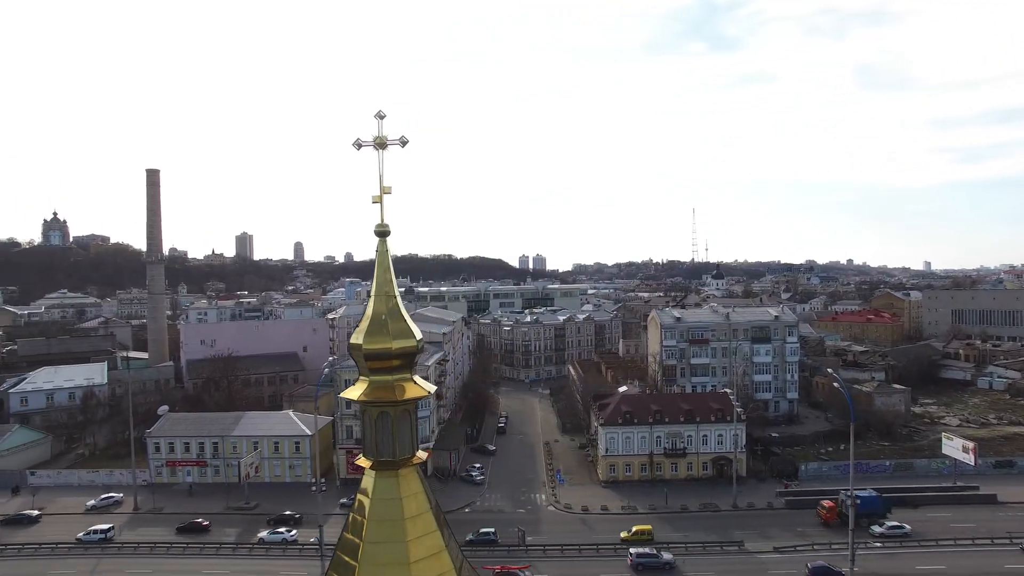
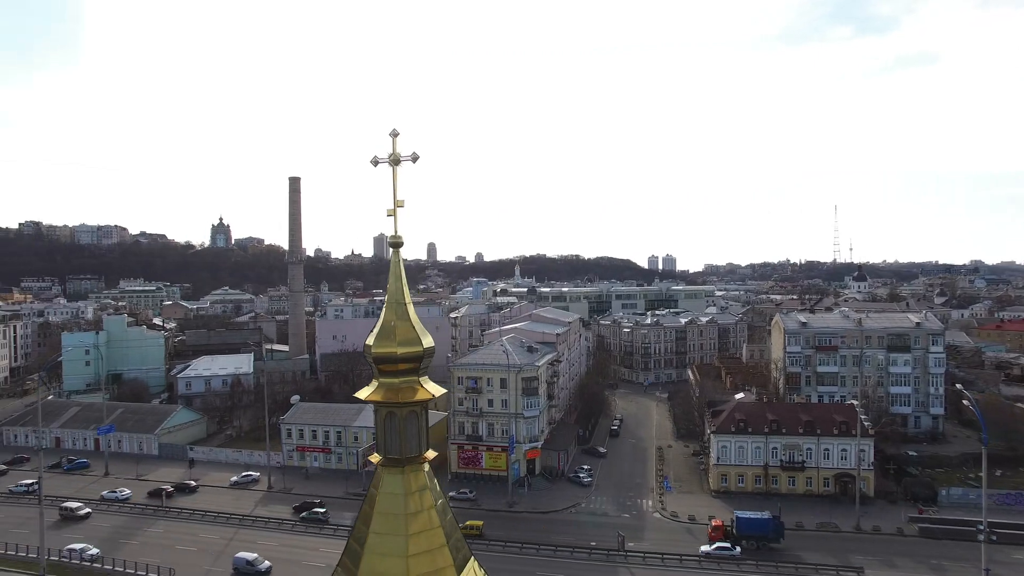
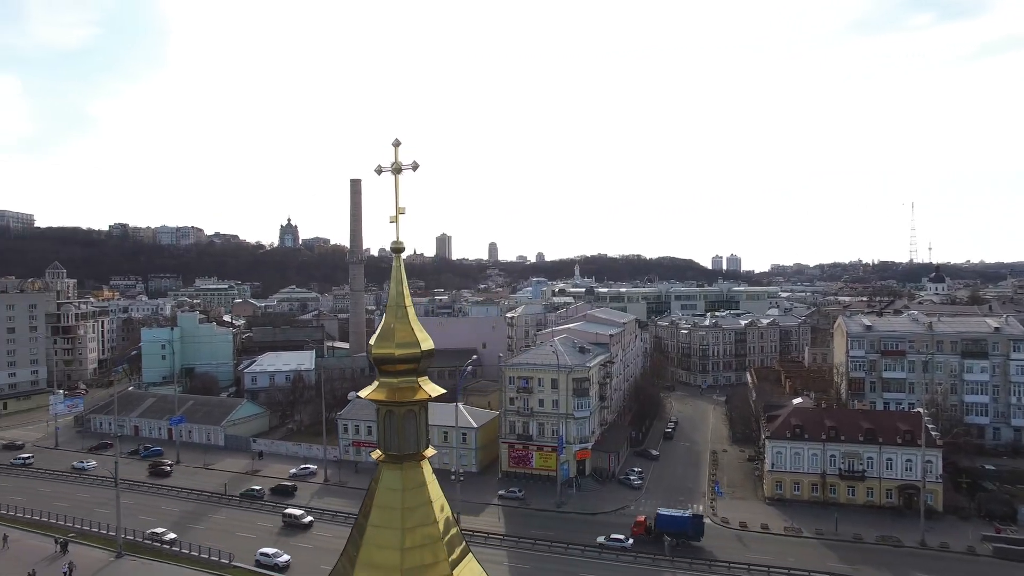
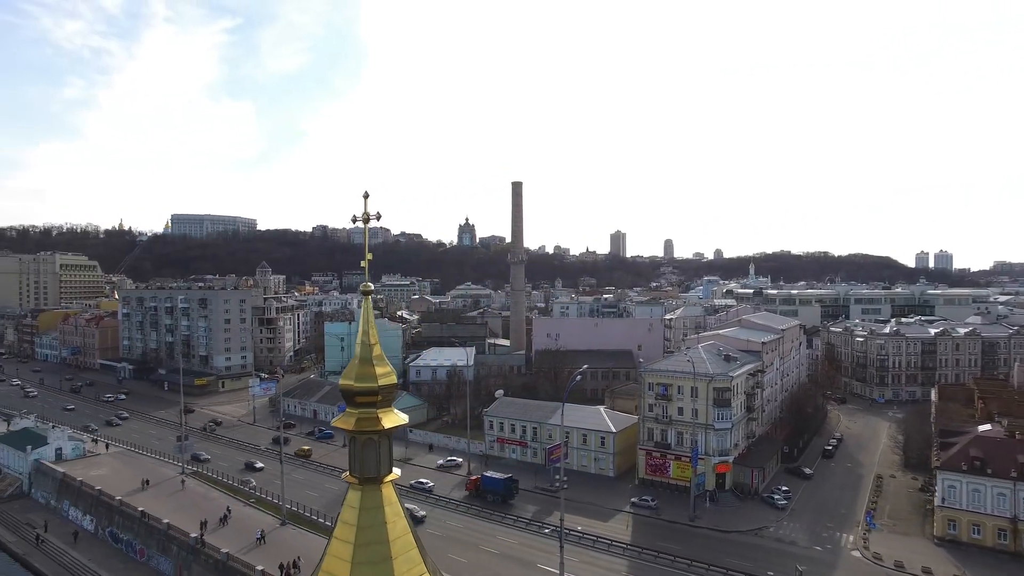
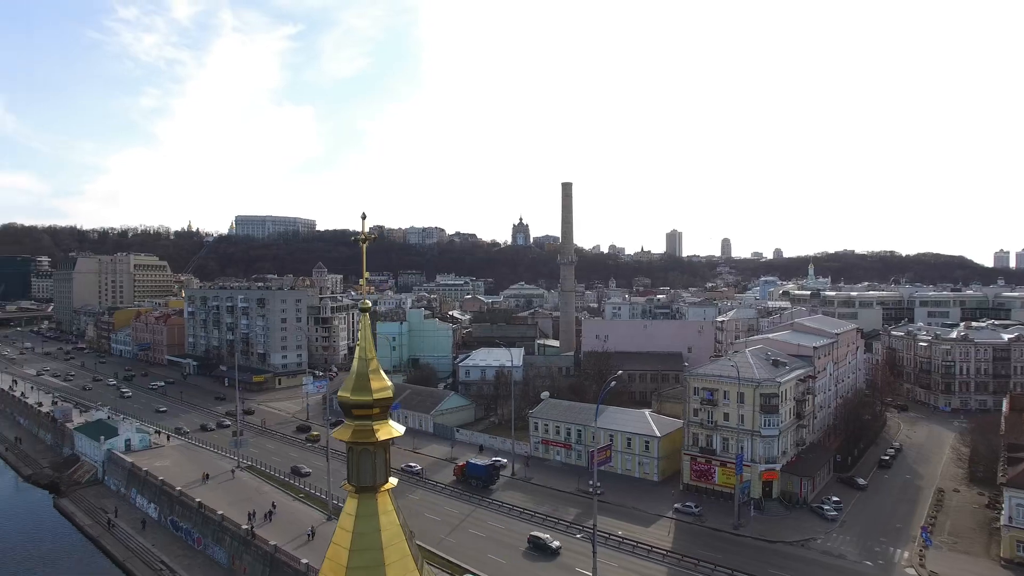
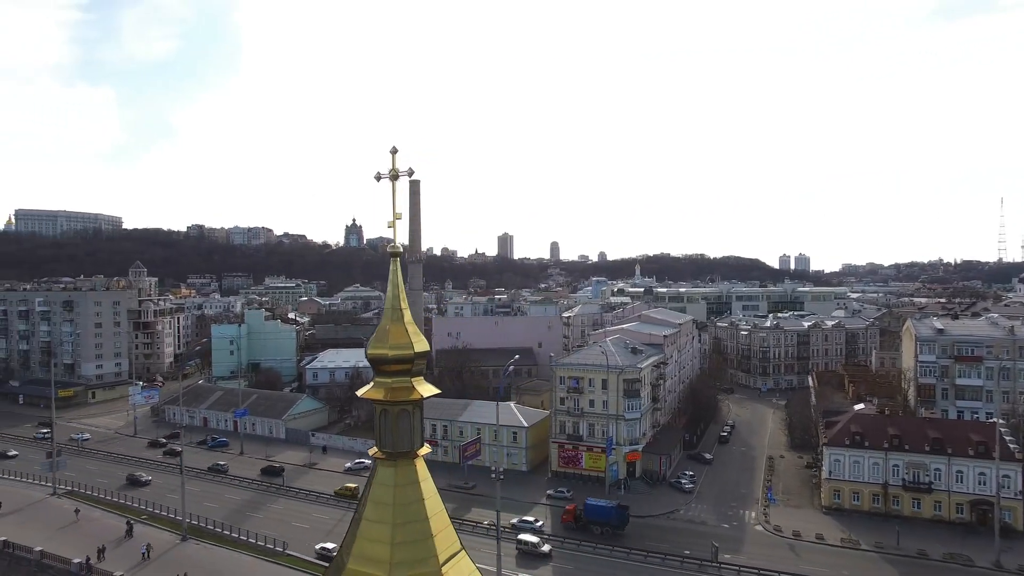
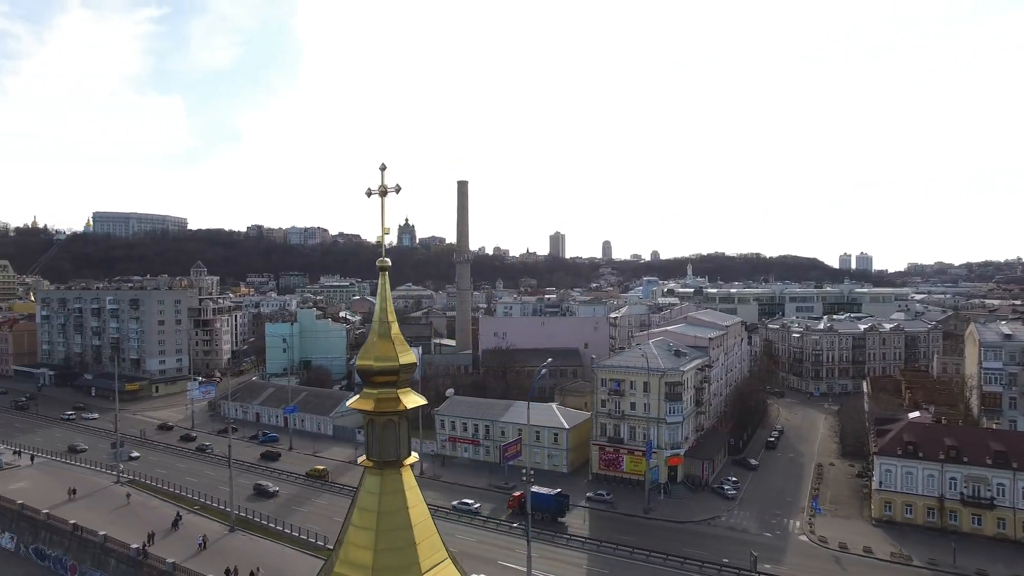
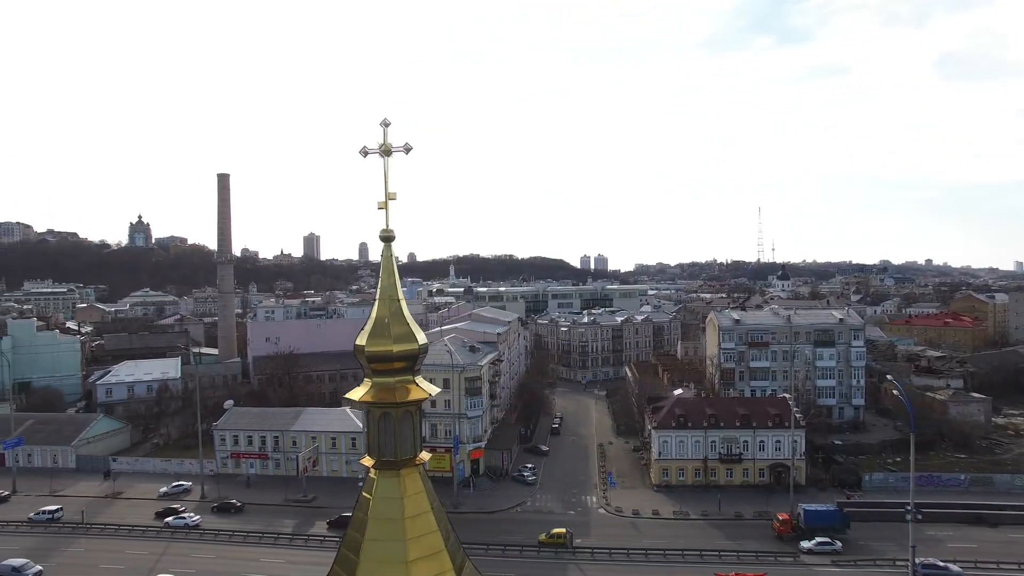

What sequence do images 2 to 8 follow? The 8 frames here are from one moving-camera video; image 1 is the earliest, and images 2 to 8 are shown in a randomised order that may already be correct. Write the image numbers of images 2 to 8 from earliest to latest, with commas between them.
8, 2, 3, 6, 7, 4, 5
